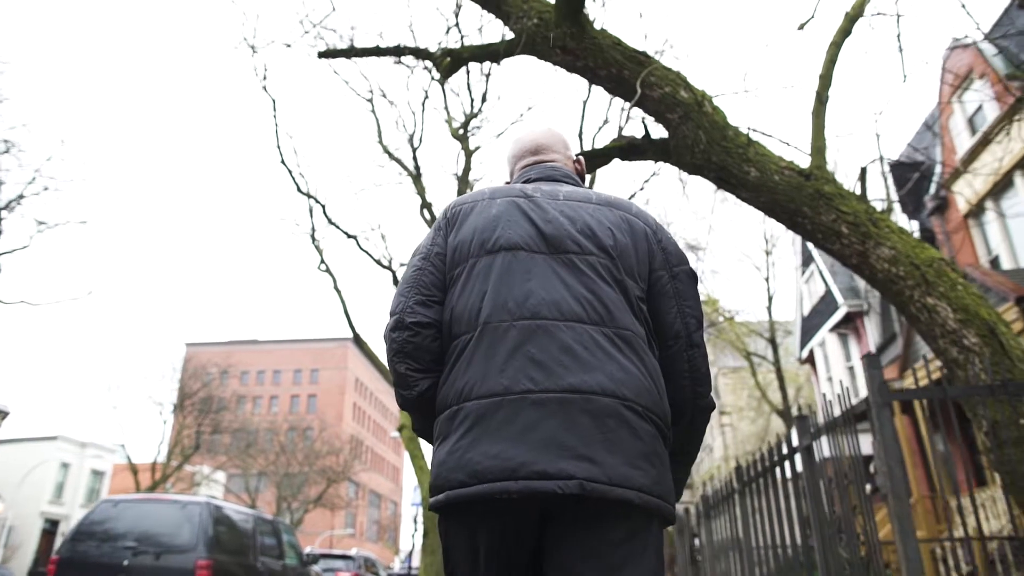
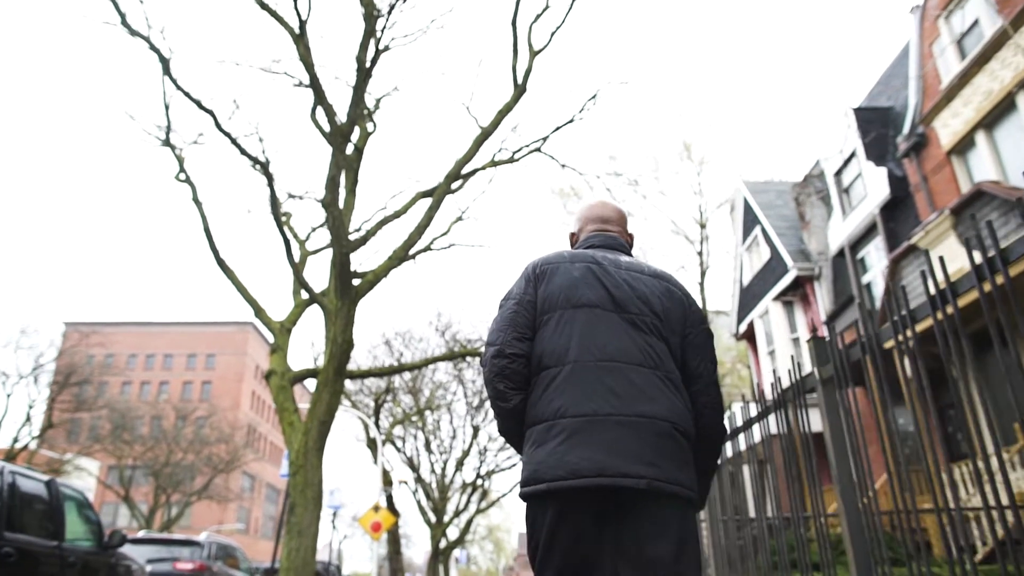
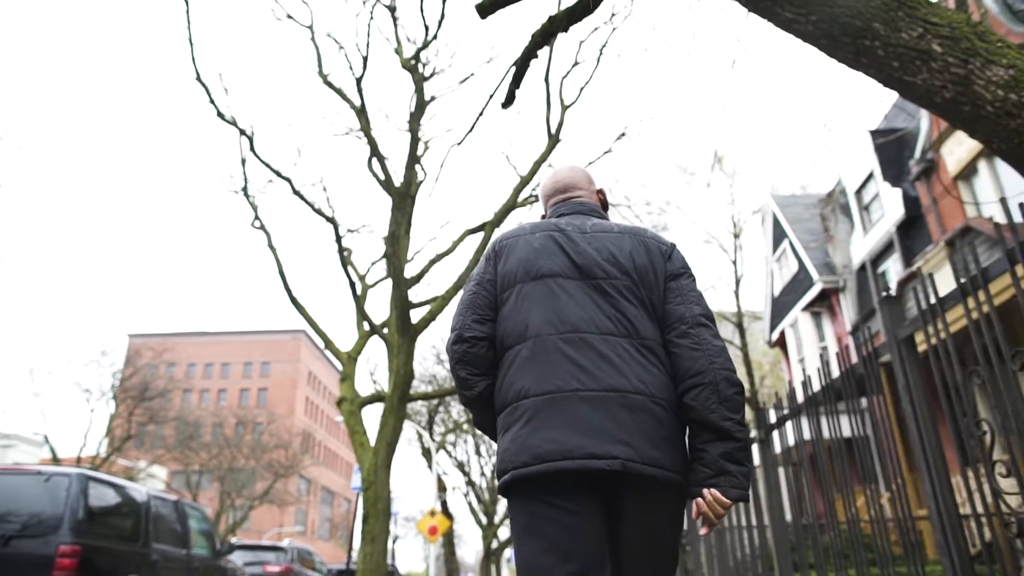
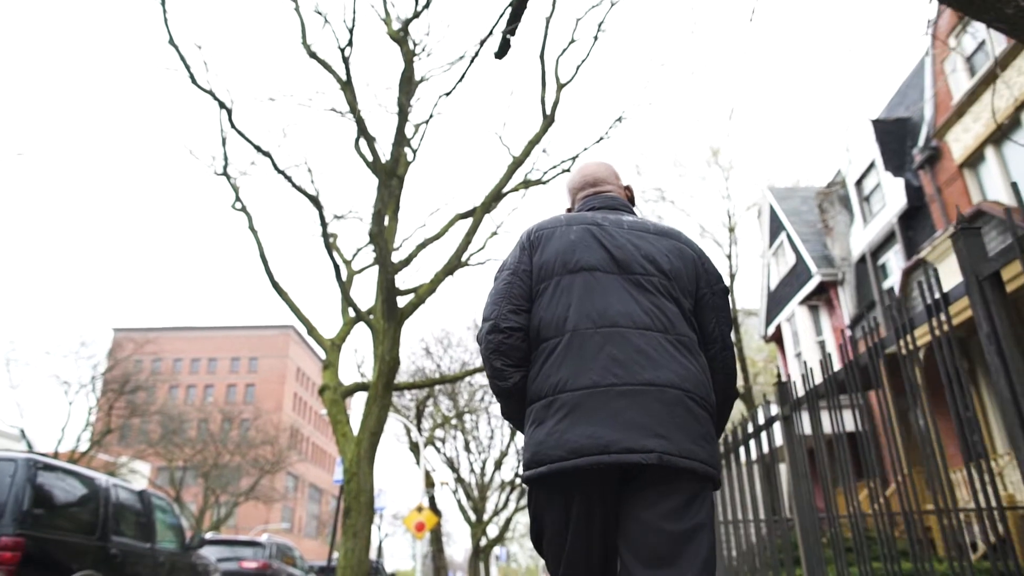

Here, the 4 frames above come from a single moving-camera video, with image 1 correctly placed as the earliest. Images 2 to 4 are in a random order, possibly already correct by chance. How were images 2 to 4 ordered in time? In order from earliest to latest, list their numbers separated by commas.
3, 4, 2
